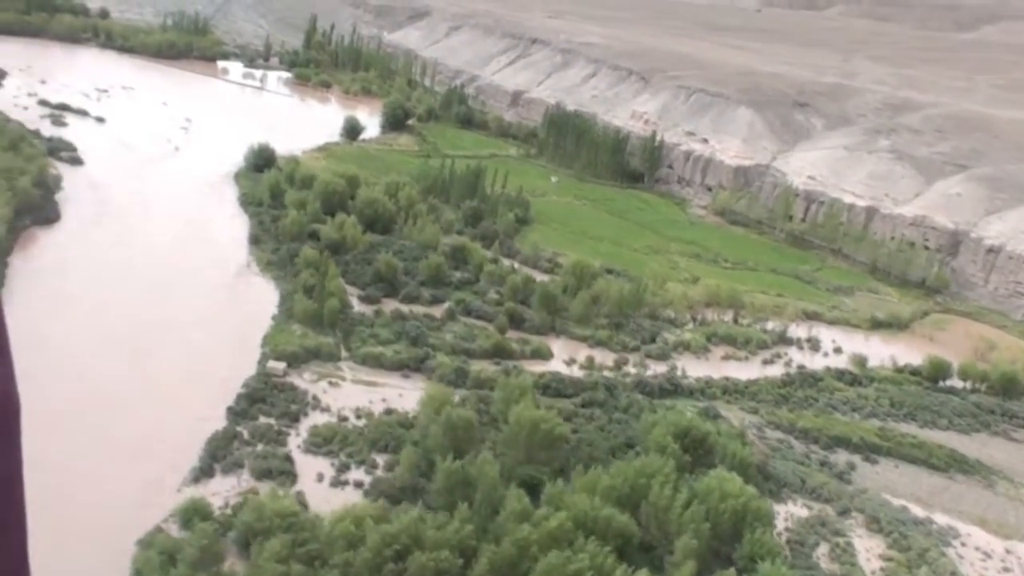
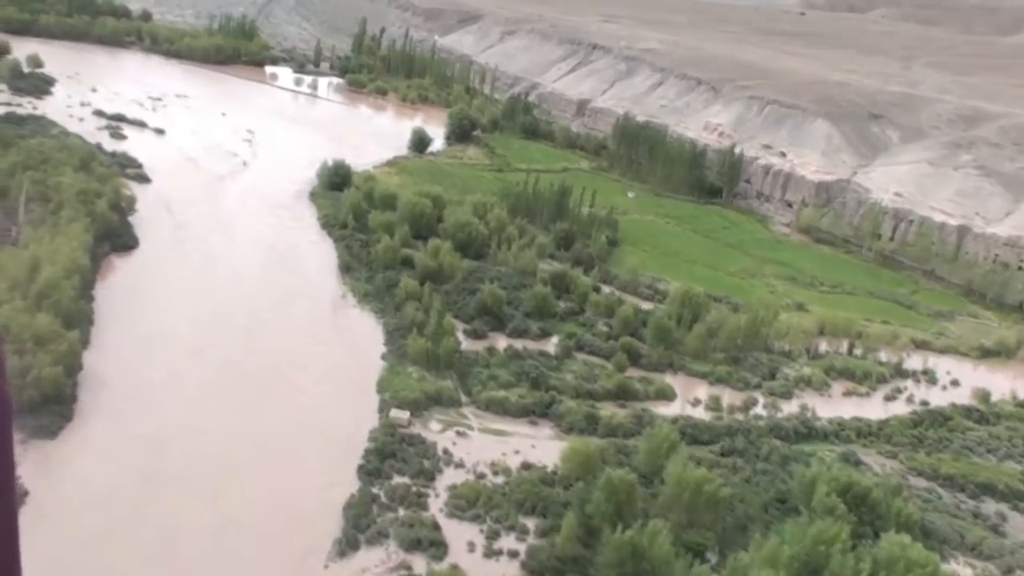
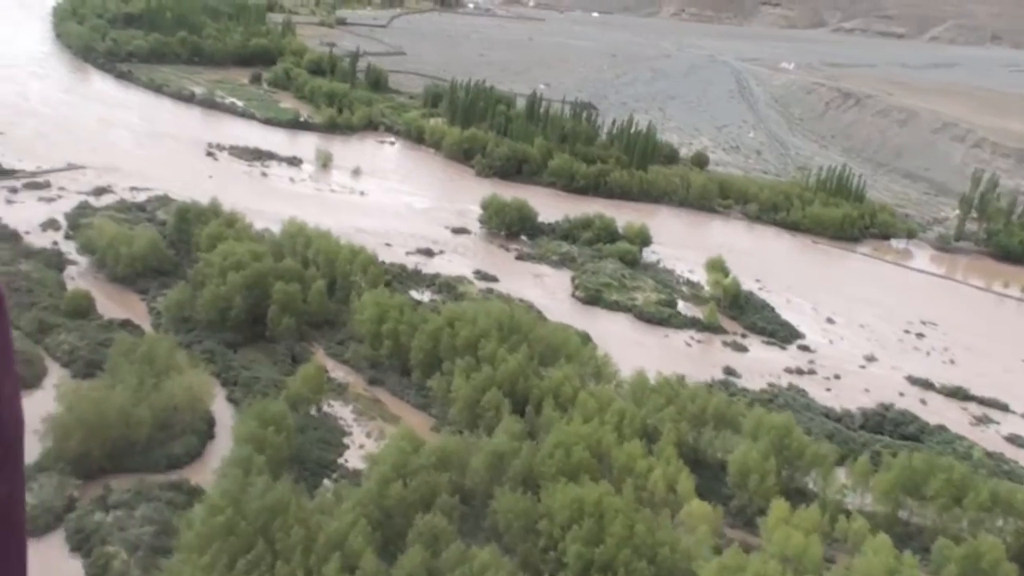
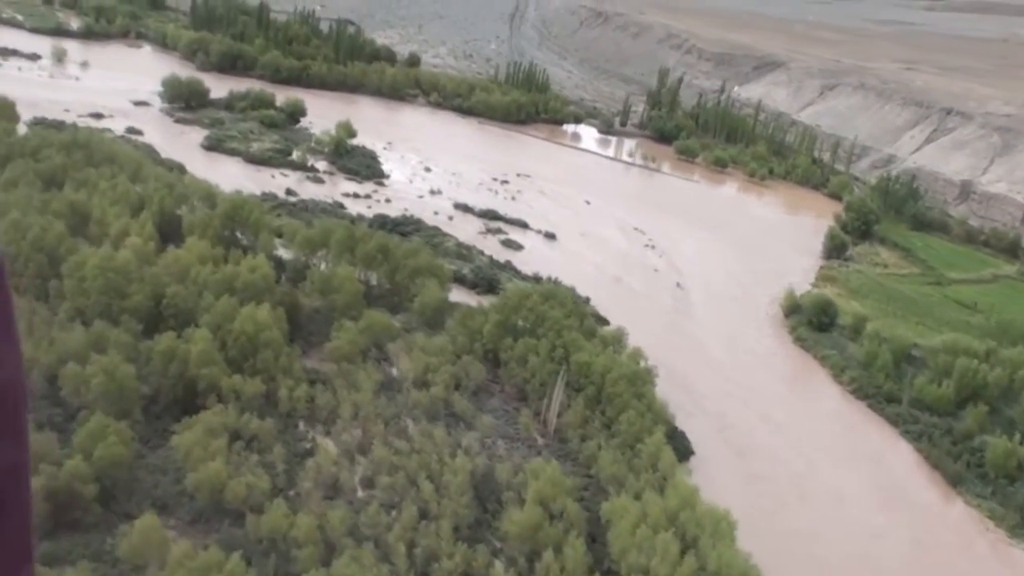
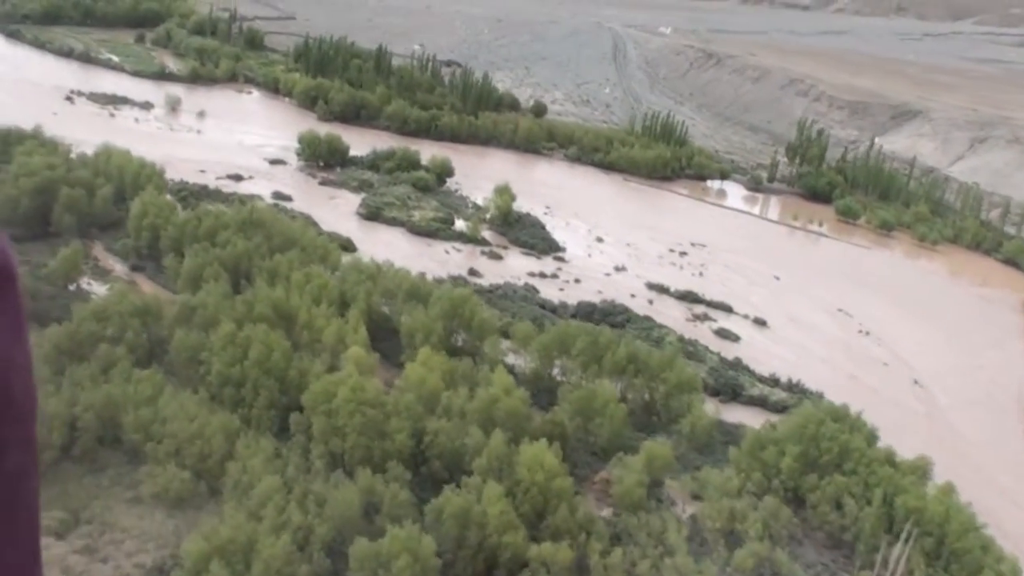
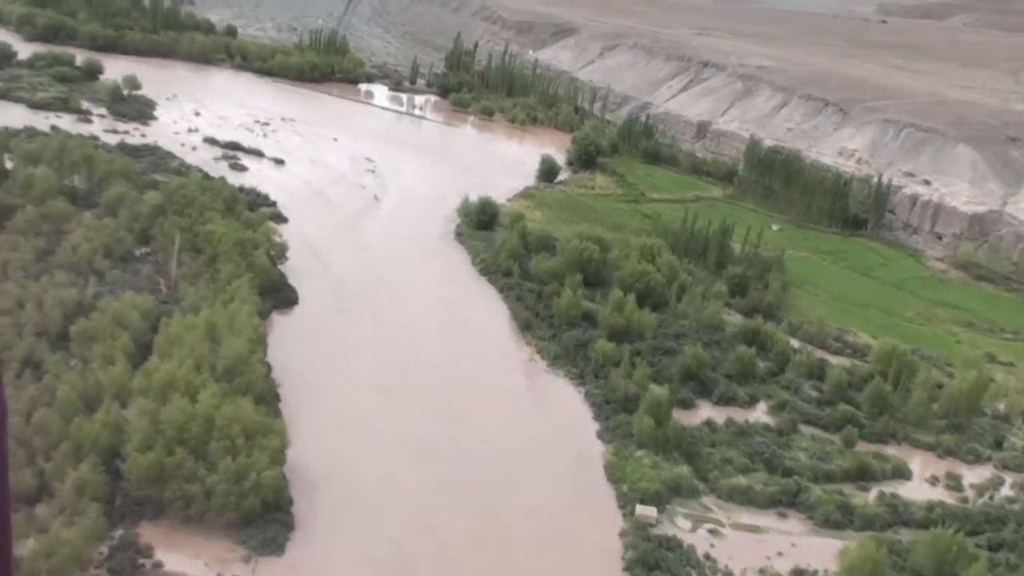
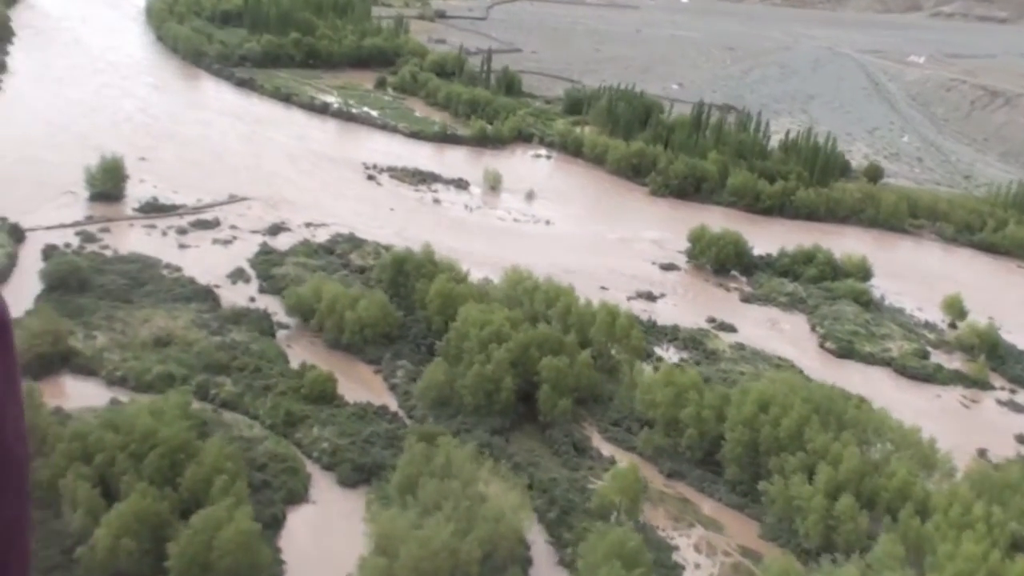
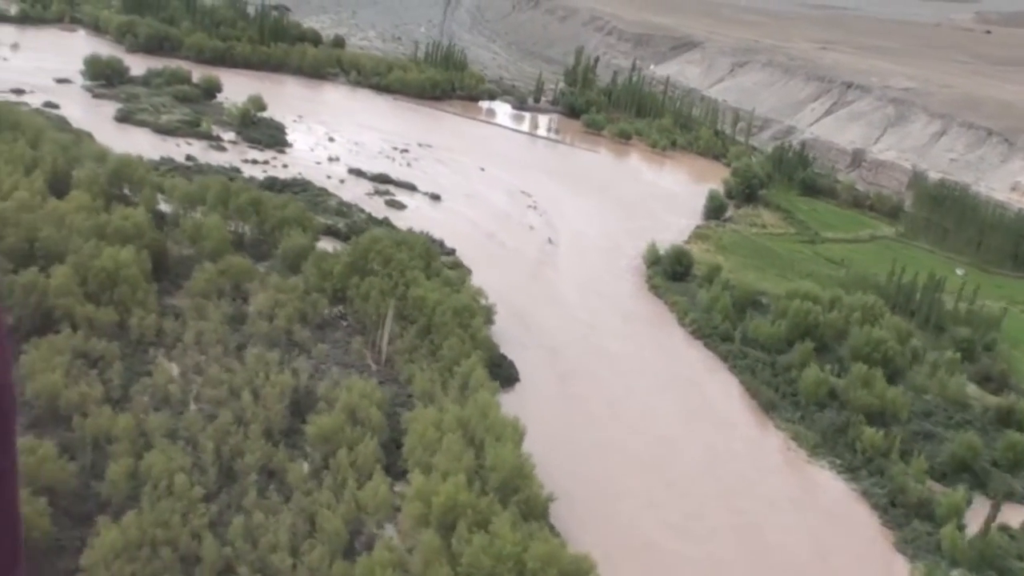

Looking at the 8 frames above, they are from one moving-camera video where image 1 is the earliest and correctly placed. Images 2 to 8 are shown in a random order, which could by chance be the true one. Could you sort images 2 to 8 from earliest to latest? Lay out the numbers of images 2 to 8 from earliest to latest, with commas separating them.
2, 6, 8, 4, 5, 3, 7
